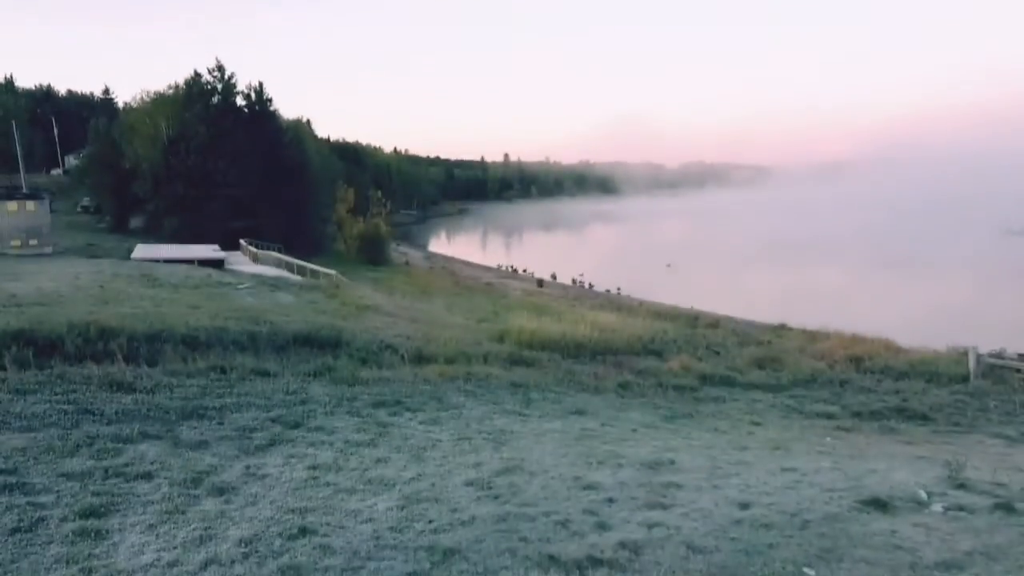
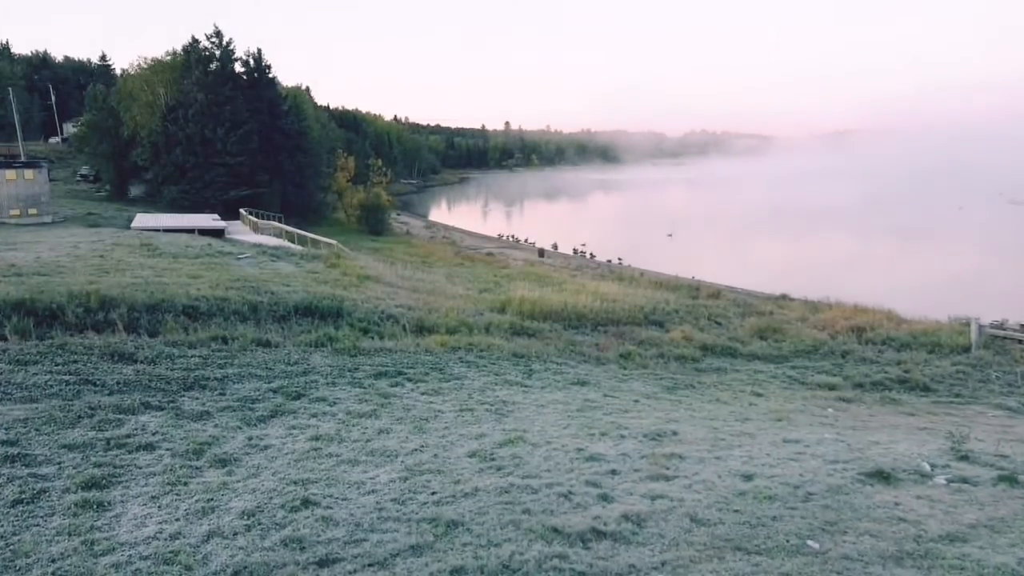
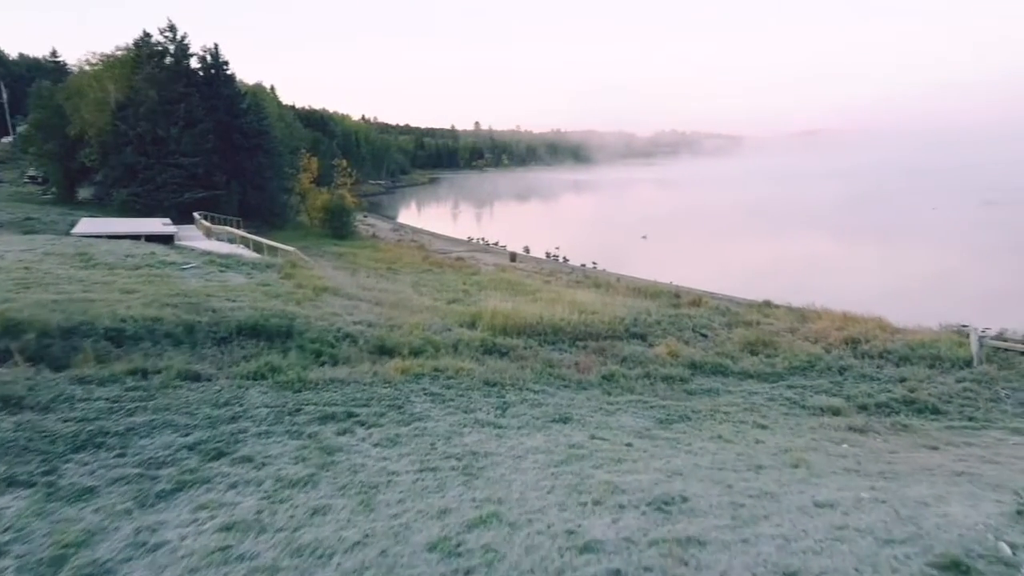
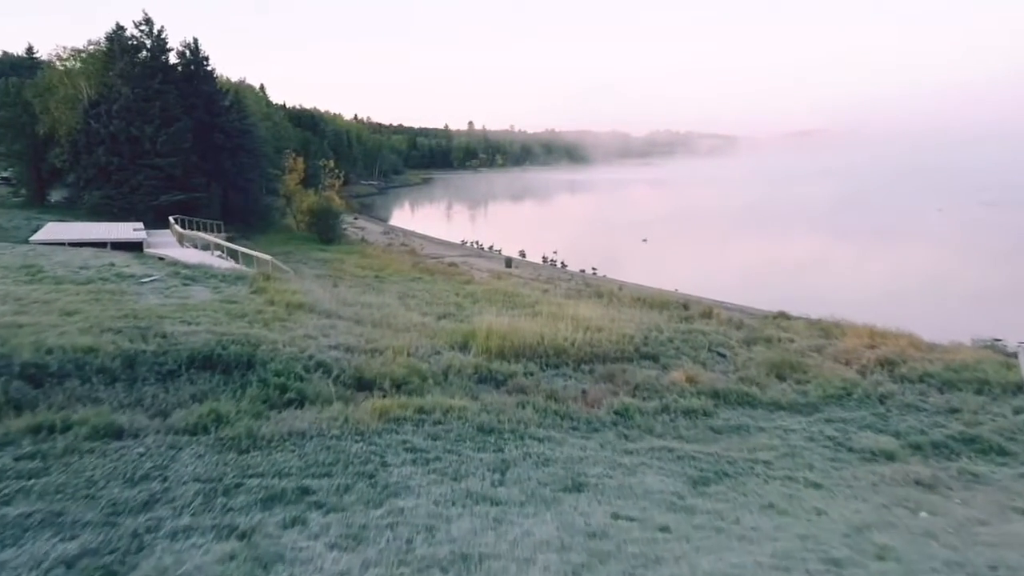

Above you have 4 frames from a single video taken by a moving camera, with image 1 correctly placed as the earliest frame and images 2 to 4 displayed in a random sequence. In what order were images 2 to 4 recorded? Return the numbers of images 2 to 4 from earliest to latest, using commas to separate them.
2, 3, 4
